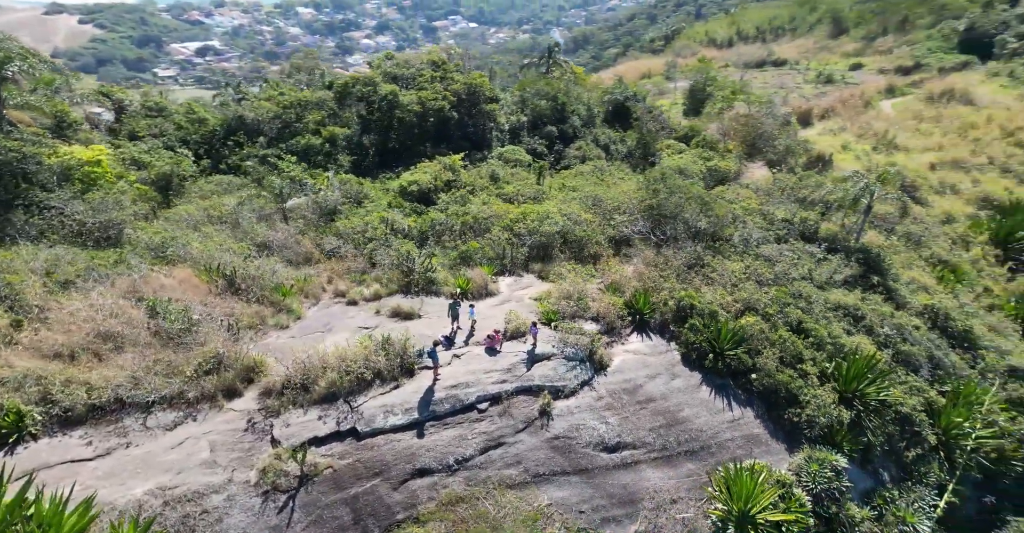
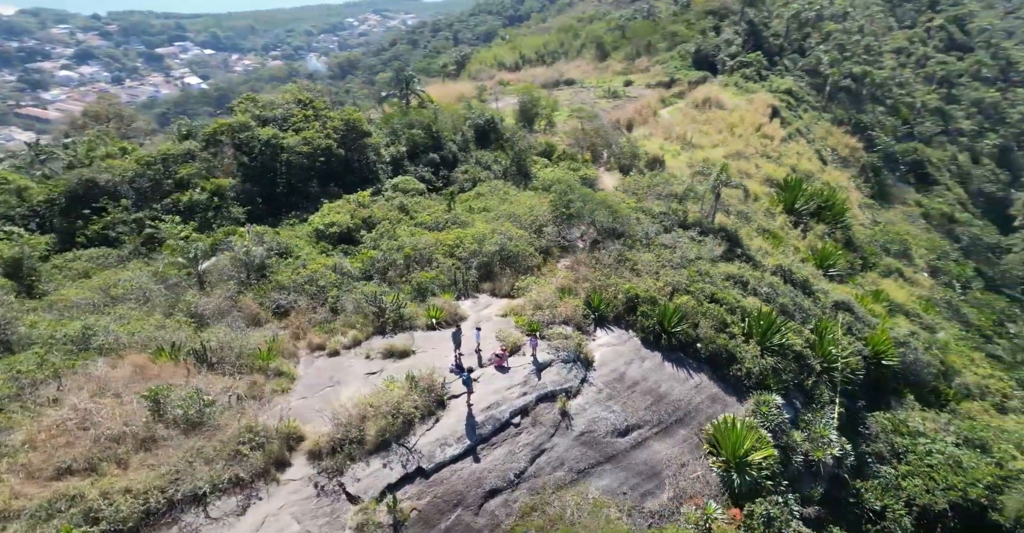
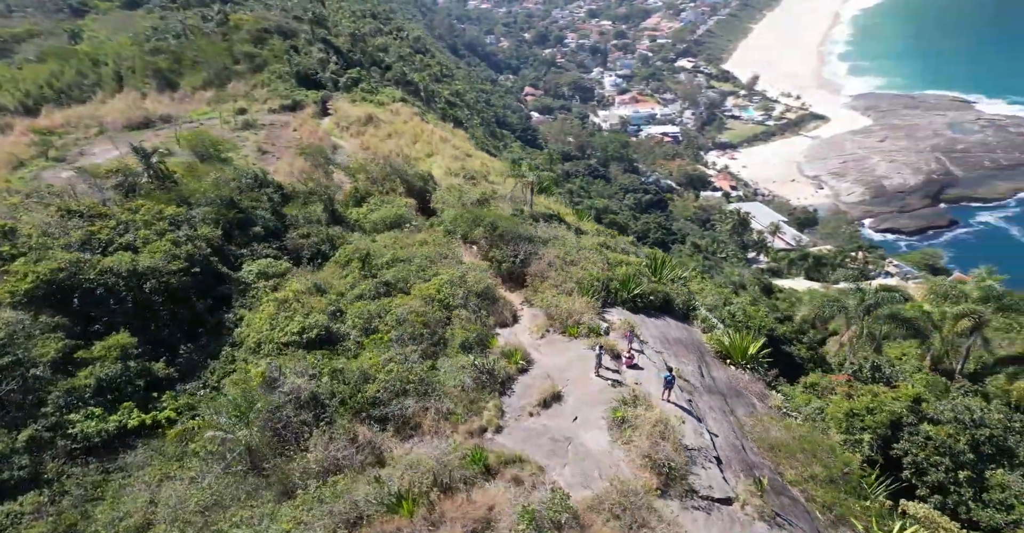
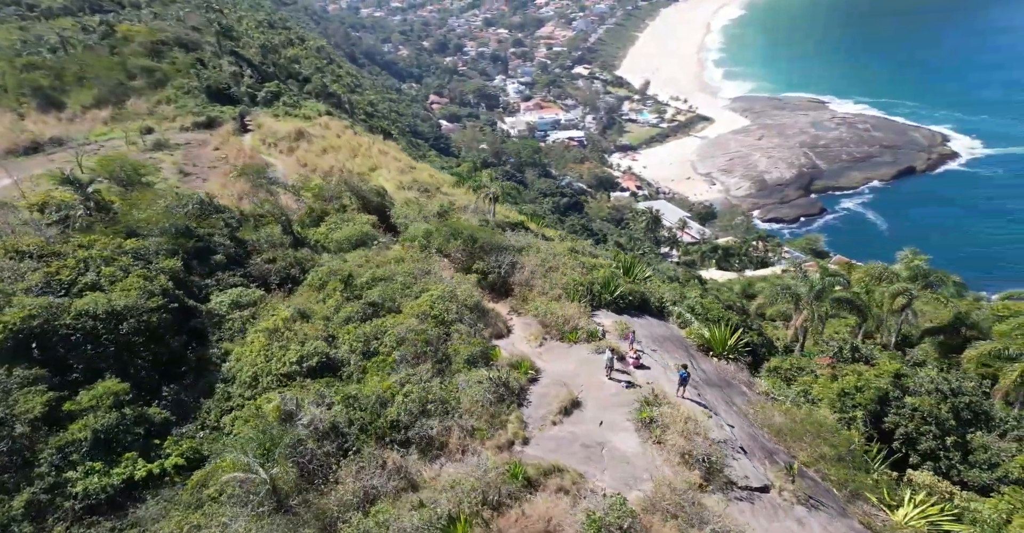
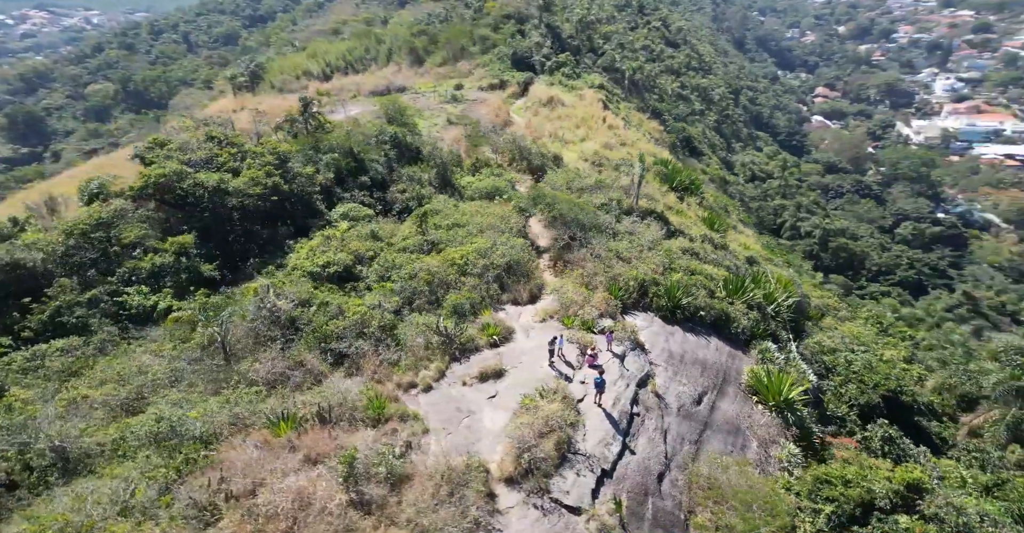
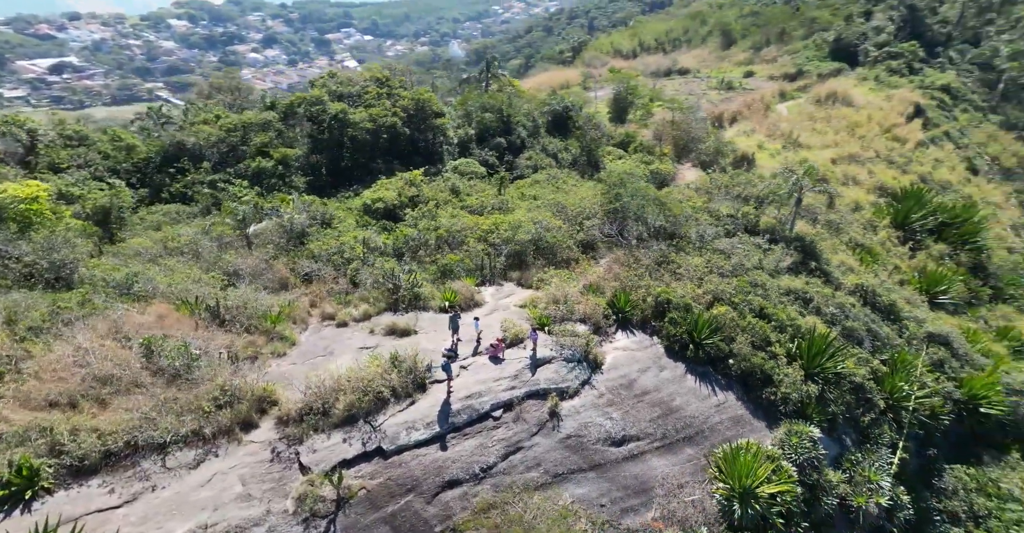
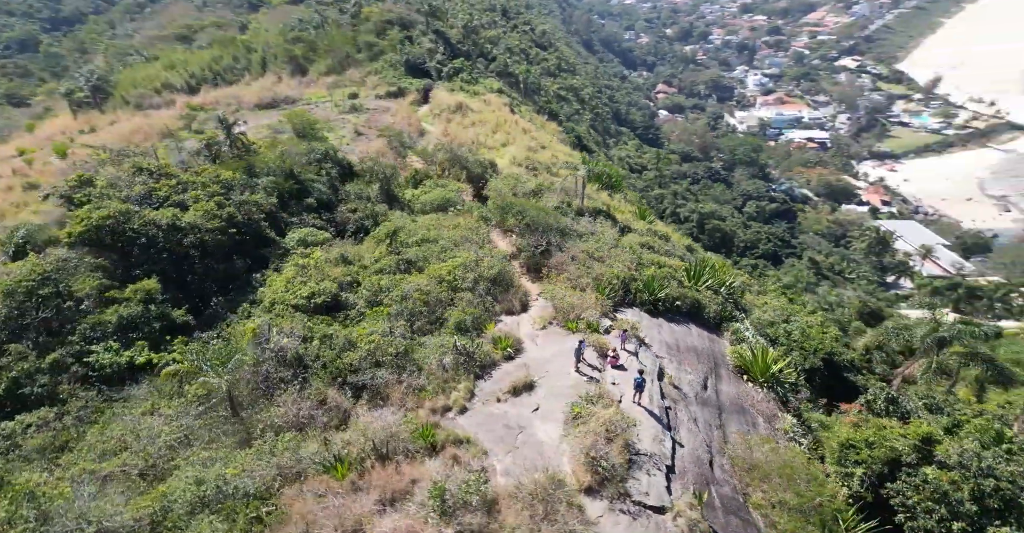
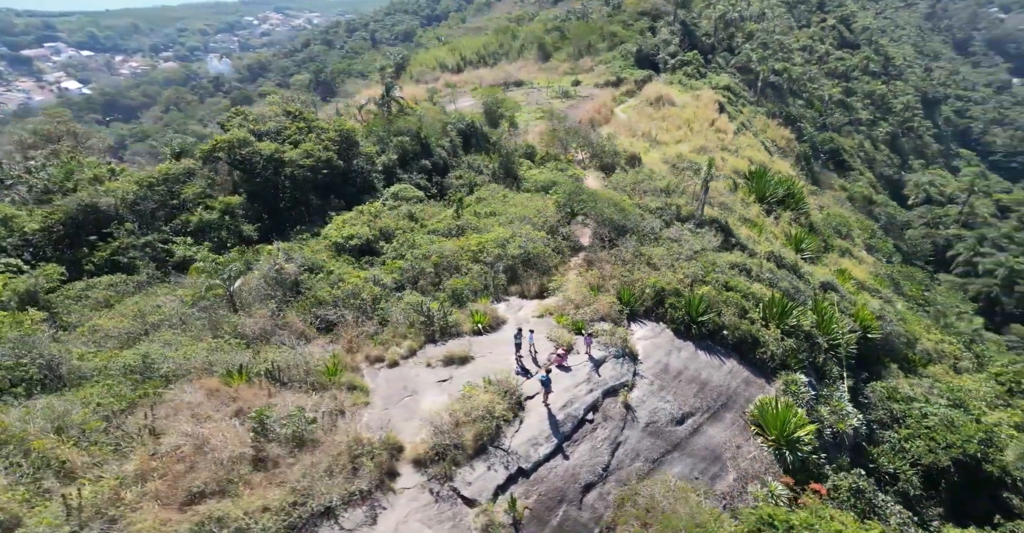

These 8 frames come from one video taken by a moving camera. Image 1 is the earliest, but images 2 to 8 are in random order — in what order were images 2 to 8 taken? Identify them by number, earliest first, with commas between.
6, 2, 8, 5, 7, 3, 4
